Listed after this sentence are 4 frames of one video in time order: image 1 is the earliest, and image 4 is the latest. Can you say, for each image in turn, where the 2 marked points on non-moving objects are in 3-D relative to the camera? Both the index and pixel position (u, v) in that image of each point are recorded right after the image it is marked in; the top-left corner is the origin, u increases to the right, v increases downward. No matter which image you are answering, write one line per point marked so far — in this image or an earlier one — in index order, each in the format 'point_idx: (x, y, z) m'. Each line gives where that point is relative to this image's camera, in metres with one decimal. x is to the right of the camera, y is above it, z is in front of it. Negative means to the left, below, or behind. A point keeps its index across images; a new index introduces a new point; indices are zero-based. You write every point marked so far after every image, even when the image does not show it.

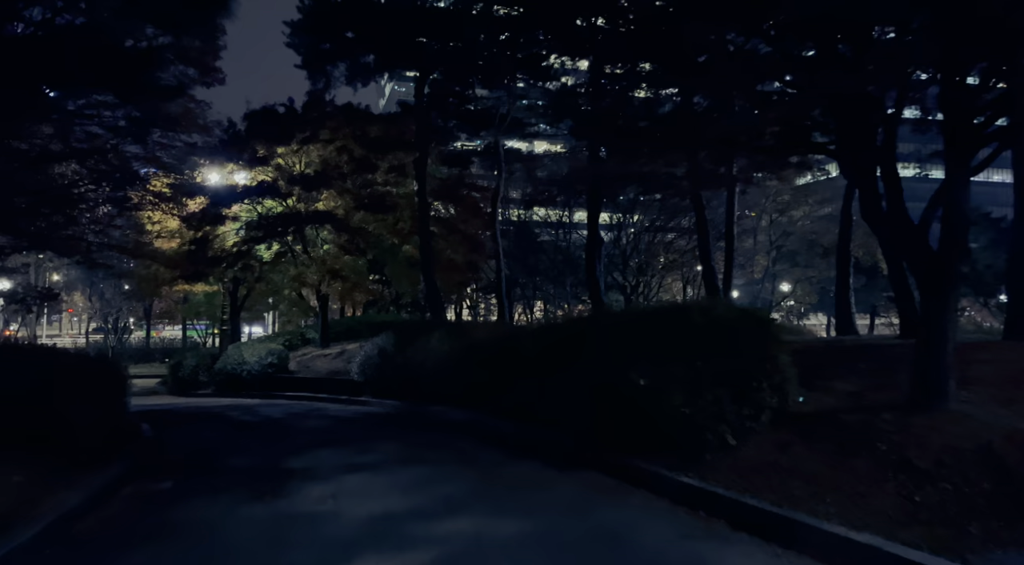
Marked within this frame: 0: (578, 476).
0: (+0.8, -2.2, +9.6) m
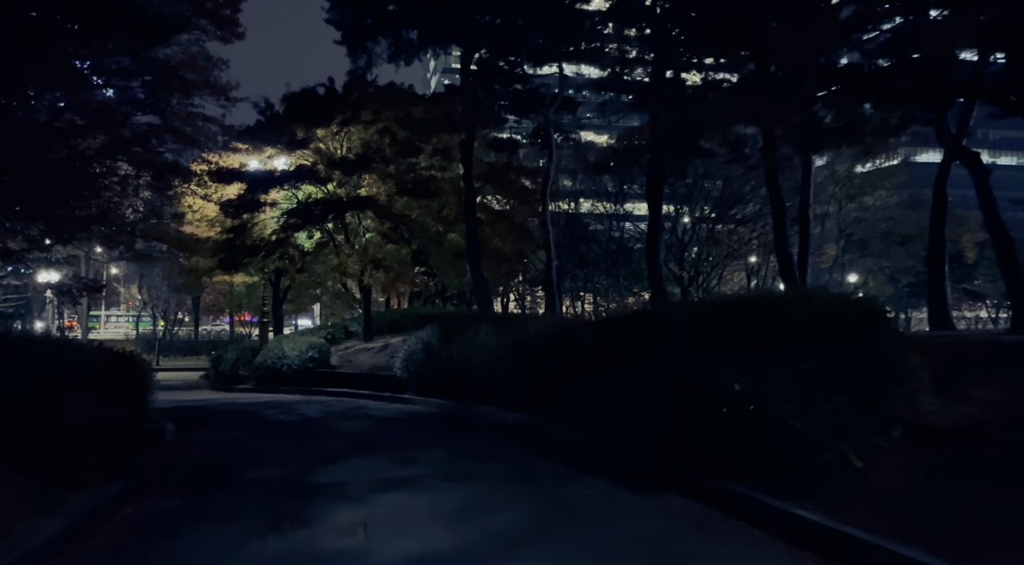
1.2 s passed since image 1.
0: (+1.4, -2.0, +8.0) m
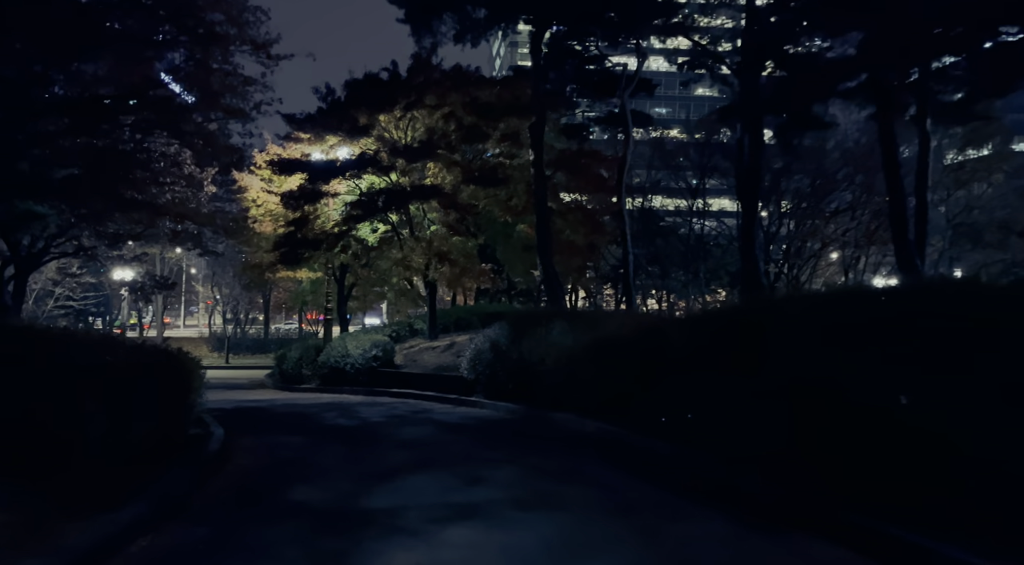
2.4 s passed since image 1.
0: (+2.1, -1.9, +6.3) m
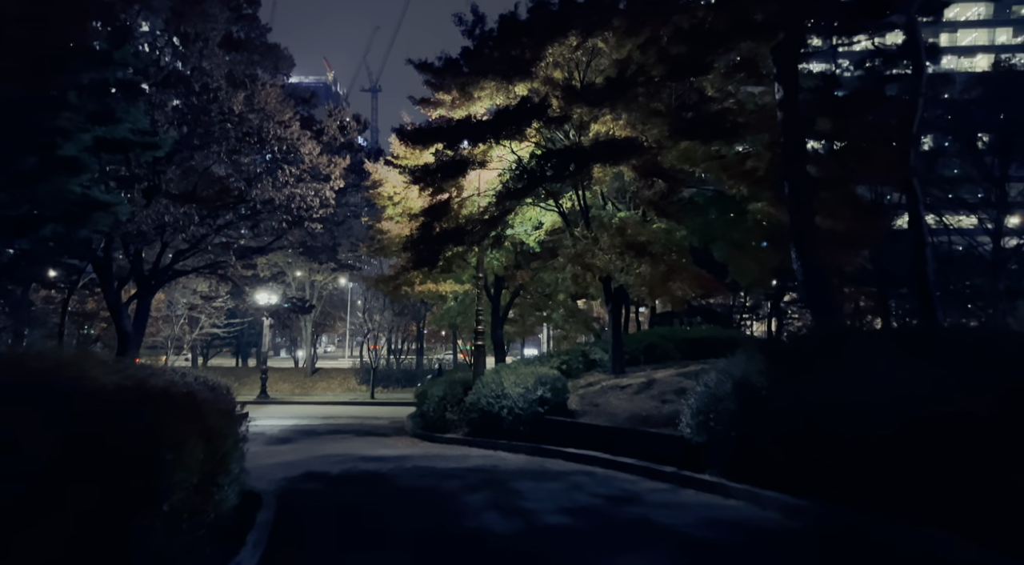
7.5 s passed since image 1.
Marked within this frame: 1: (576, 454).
0: (+3.3, -1.4, -1.6) m
1: (+1.1, -3.1, +15.4) m
